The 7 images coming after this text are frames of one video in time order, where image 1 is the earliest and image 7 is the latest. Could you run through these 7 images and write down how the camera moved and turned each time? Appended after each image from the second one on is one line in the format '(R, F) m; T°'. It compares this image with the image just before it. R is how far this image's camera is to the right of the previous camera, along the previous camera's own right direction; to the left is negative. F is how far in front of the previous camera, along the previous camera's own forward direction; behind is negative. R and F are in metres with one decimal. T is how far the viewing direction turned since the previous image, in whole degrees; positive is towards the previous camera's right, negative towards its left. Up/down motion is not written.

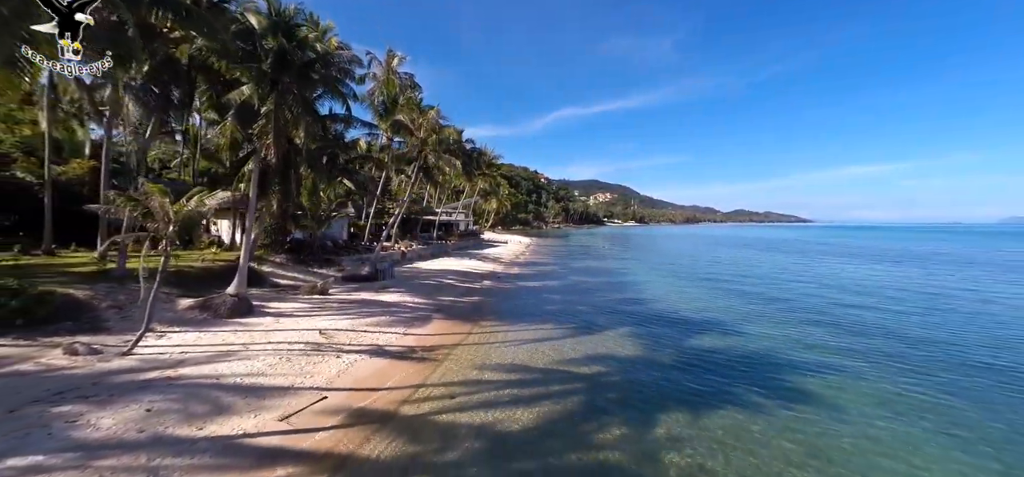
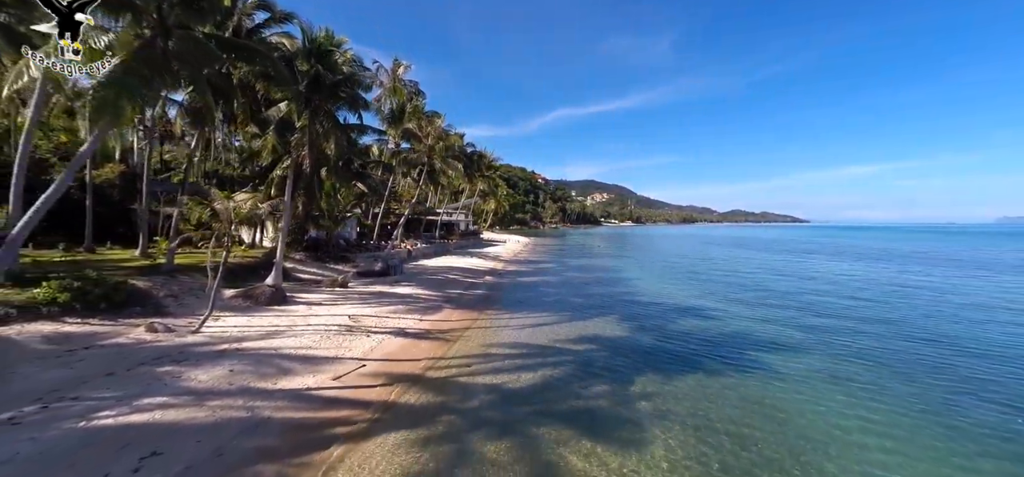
(-0.2, -1.9) m; 0°
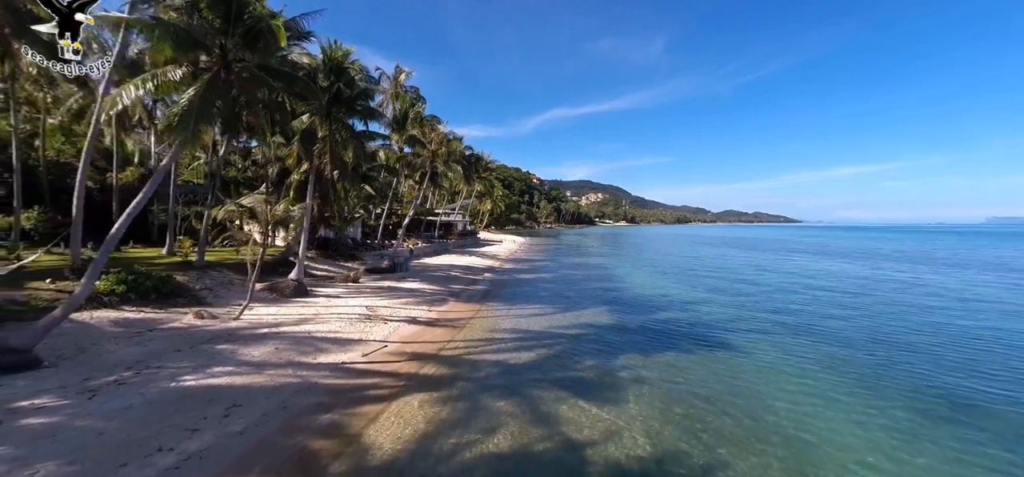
(-0.2, -1.7) m; +1°
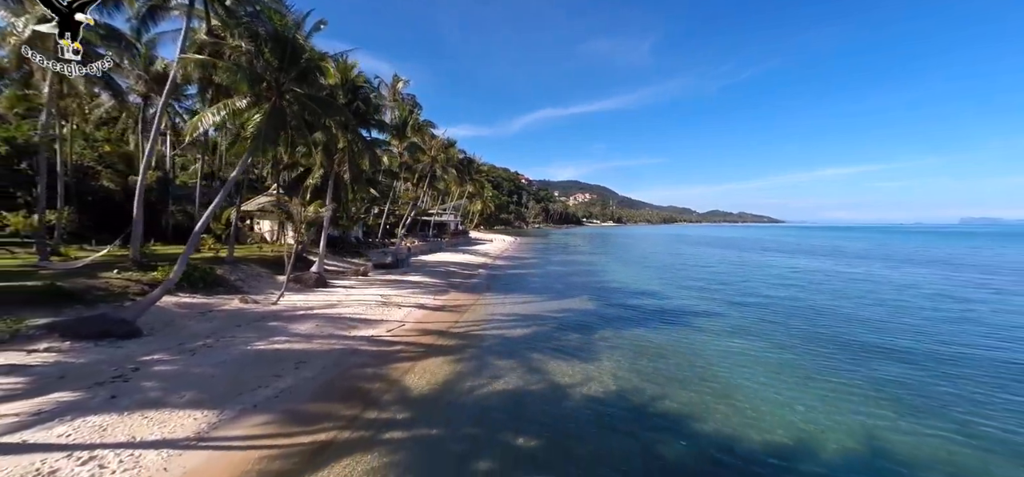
(-0.3, -2.5) m; +2°
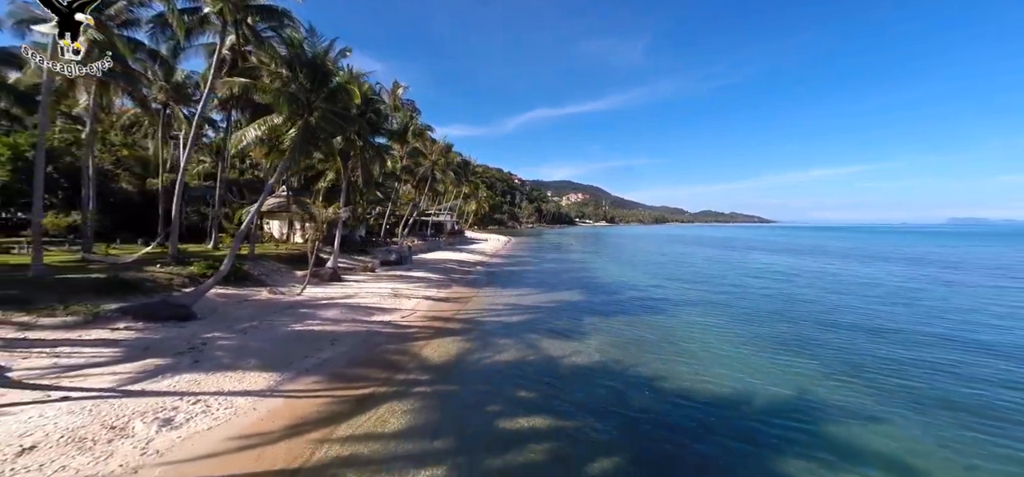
(-0.2, -2.0) m; +1°
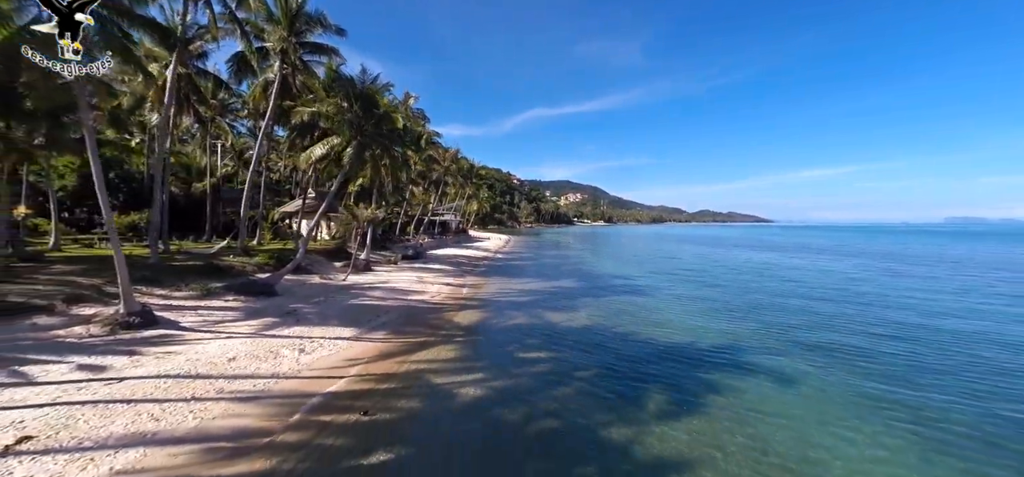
(-0.5, -3.6) m; 0°
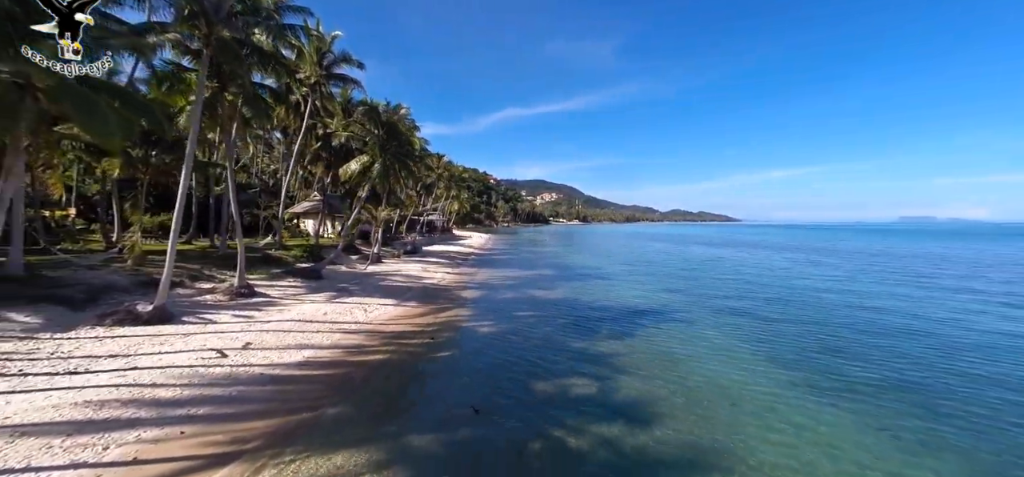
(-0.9, -5.1) m; +4°
